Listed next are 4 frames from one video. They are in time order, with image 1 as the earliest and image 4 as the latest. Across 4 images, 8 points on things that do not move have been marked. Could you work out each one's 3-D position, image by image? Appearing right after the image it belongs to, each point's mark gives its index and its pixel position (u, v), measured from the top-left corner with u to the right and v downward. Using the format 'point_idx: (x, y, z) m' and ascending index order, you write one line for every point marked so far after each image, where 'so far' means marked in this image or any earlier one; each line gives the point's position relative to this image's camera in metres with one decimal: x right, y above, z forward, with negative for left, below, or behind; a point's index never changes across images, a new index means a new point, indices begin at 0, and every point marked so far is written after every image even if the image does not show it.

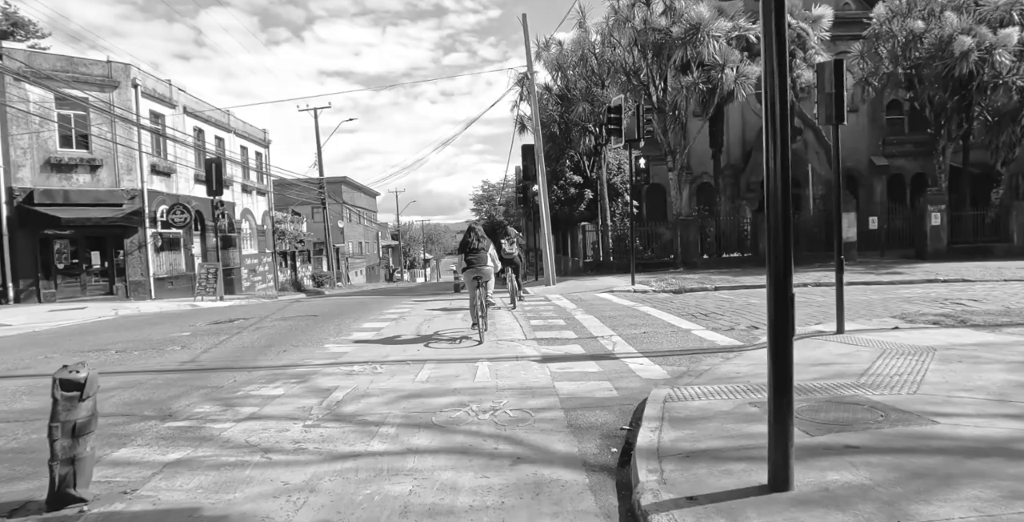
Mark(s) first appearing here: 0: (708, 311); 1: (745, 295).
0: (+3.6, -0.9, +11.0) m
1: (+5.2, -0.8, +13.5) m
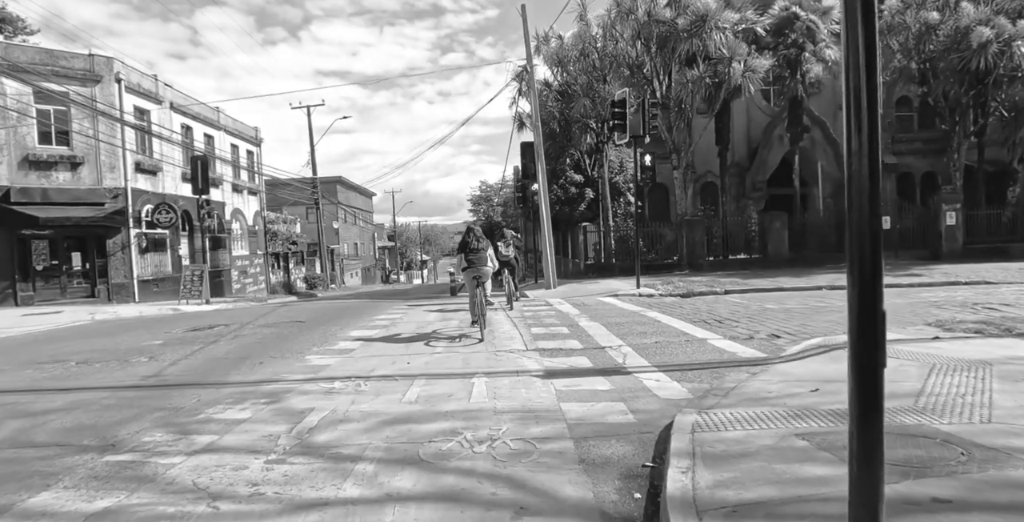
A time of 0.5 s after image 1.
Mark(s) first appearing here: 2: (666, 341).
0: (+3.6, -1.0, +10.3) m
1: (+5.2, -0.8, +12.7) m
2: (+2.1, -1.1, +8.1) m
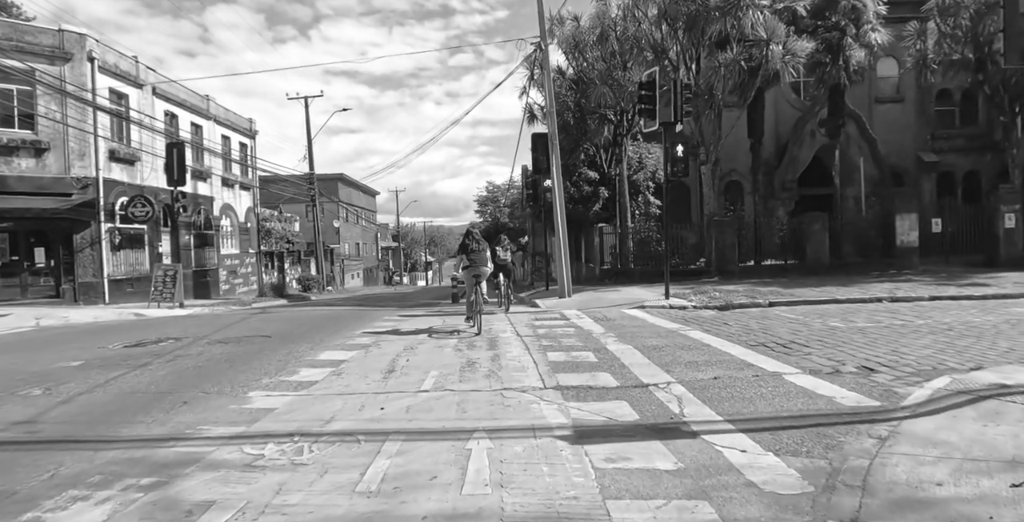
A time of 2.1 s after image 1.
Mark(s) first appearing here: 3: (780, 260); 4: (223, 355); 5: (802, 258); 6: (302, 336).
0: (+3.7, -1.1, +8.2) m
1: (+5.4, -1.0, +10.7) m
2: (+2.2, -1.2, +6.1) m
3: (+8.7, +0.1, +19.7) m
4: (-3.8, -1.2, +8.0) m
5: (+9.4, +0.1, +19.5) m
6: (-3.3, -1.2, +9.5) m
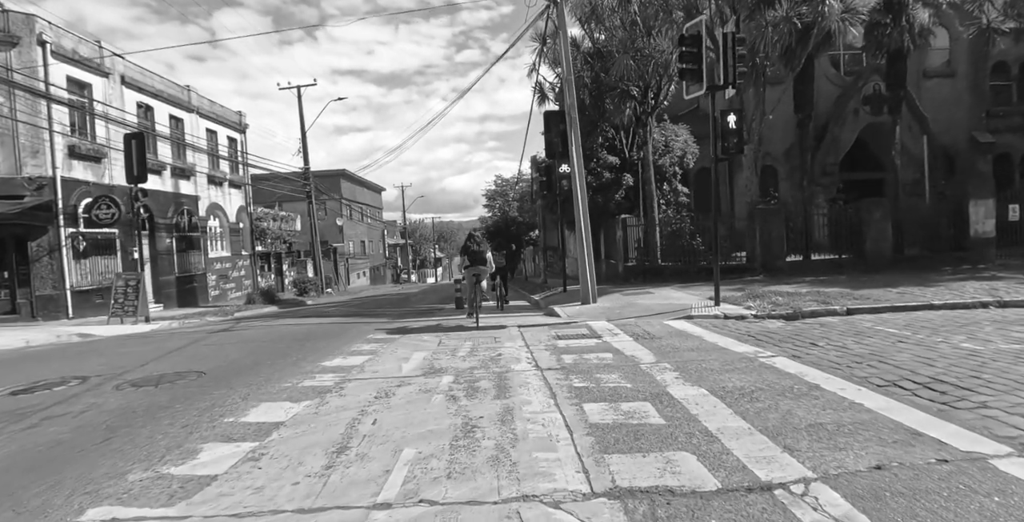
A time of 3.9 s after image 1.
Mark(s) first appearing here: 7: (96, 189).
0: (+3.9, -1.1, +5.7) m
1: (+5.6, -0.9, +8.1) m
2: (+2.4, -1.2, +3.6) m
3: (+9.1, +0.2, +17.1) m
4: (-3.7, -1.4, +5.6) m
5: (+9.7, +0.3, +16.9) m
6: (-3.1, -1.3, +7.1) m
7: (-12.9, +2.2, +18.7) m
